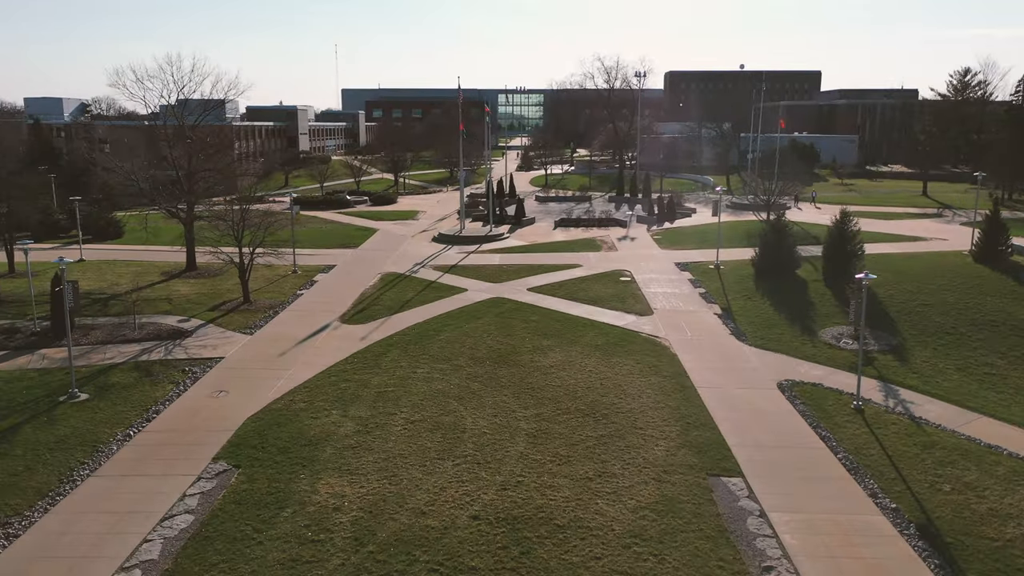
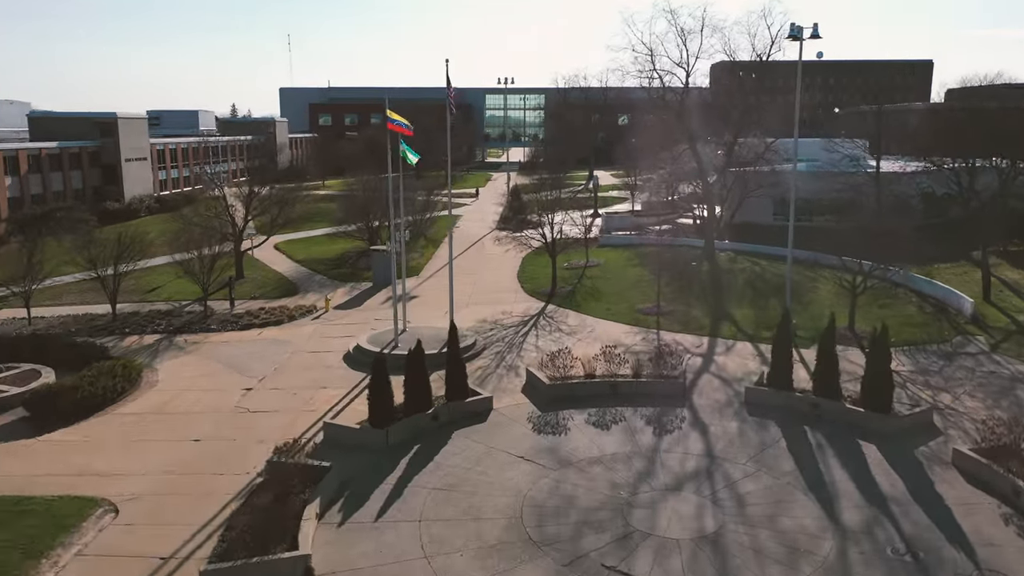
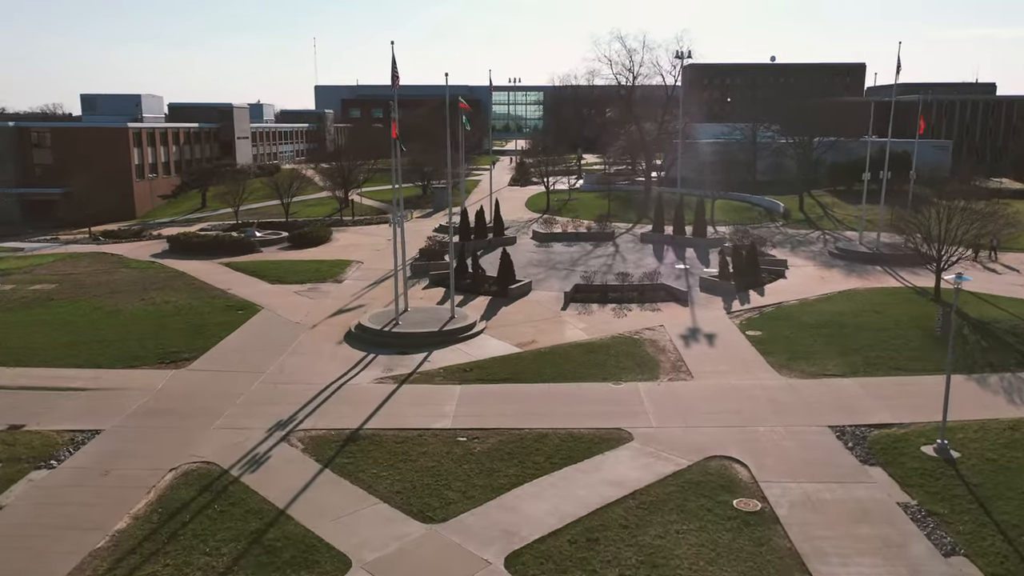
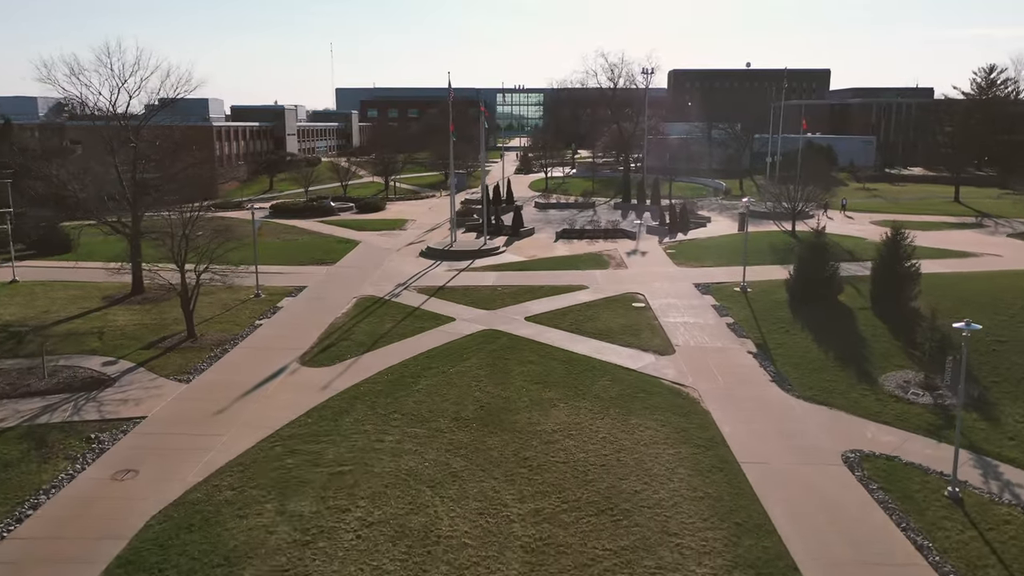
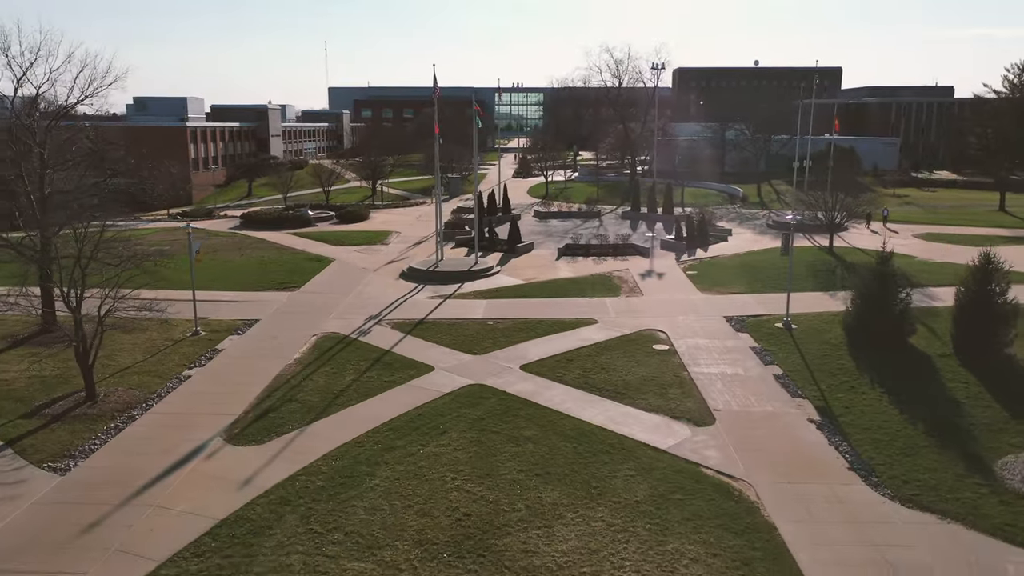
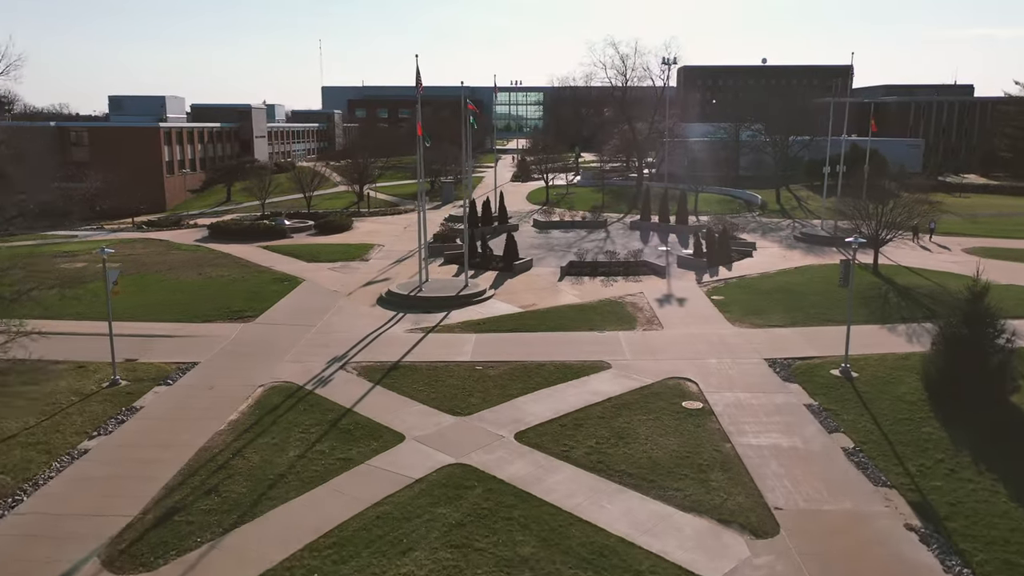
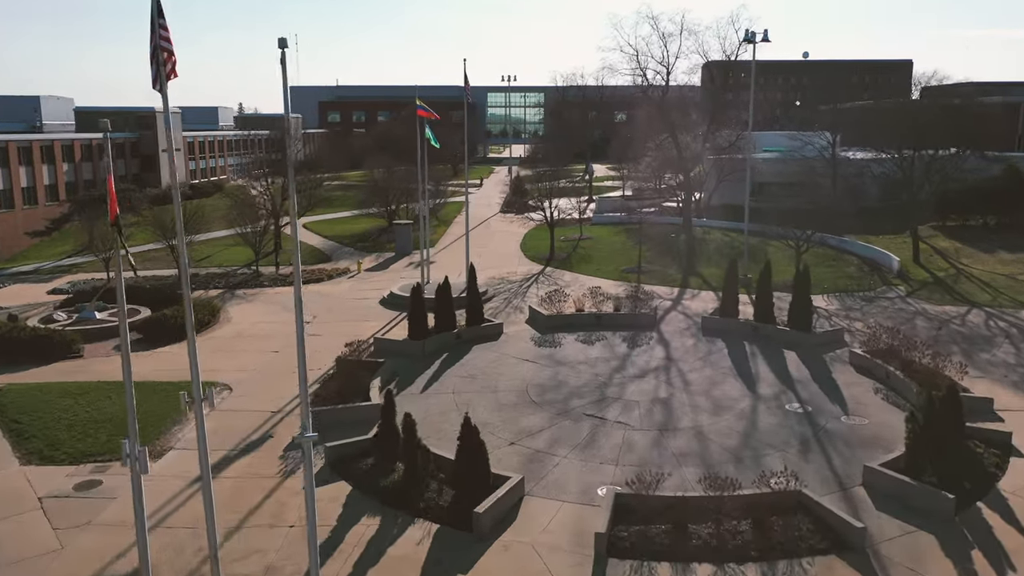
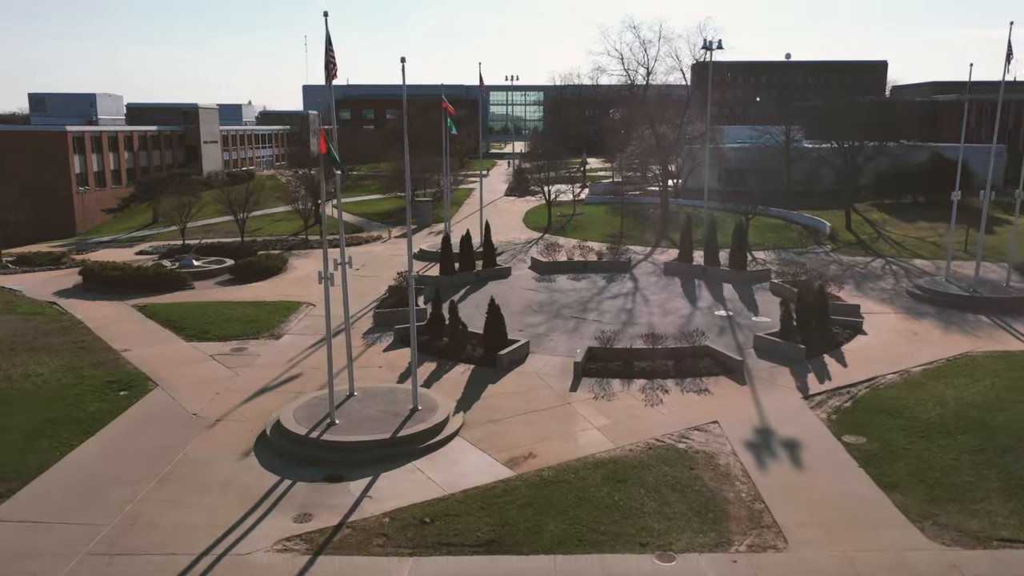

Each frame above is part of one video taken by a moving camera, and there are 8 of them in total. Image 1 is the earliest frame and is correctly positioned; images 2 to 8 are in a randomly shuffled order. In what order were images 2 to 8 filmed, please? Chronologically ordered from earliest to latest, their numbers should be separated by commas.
4, 5, 6, 3, 8, 7, 2
